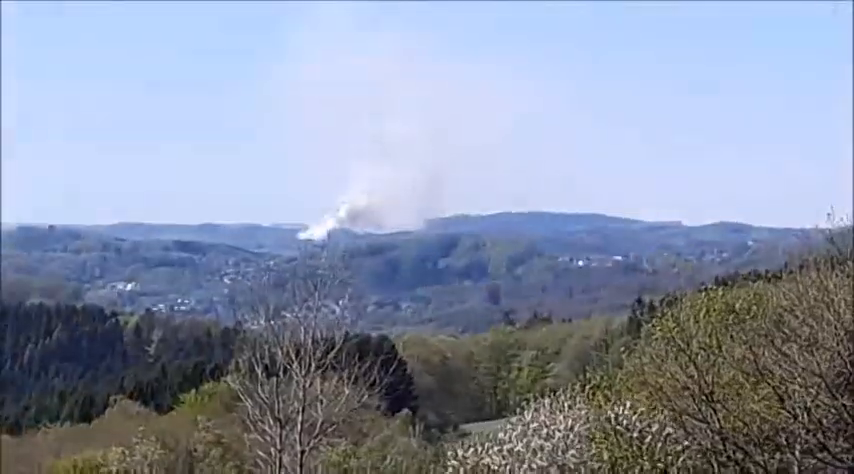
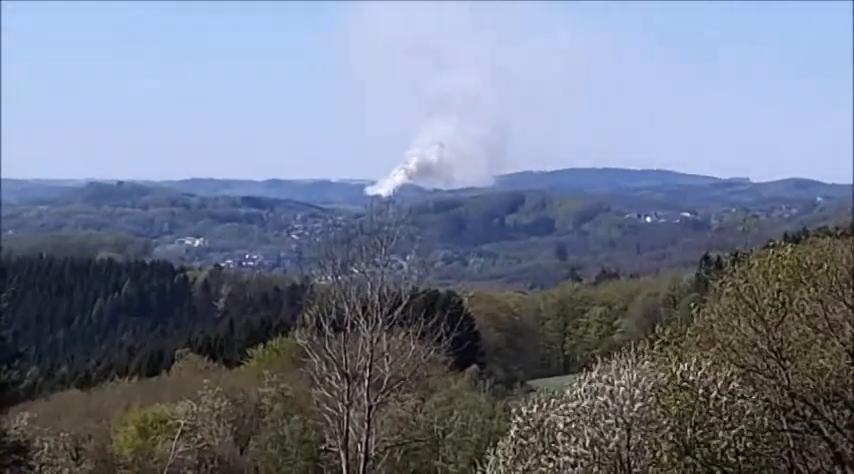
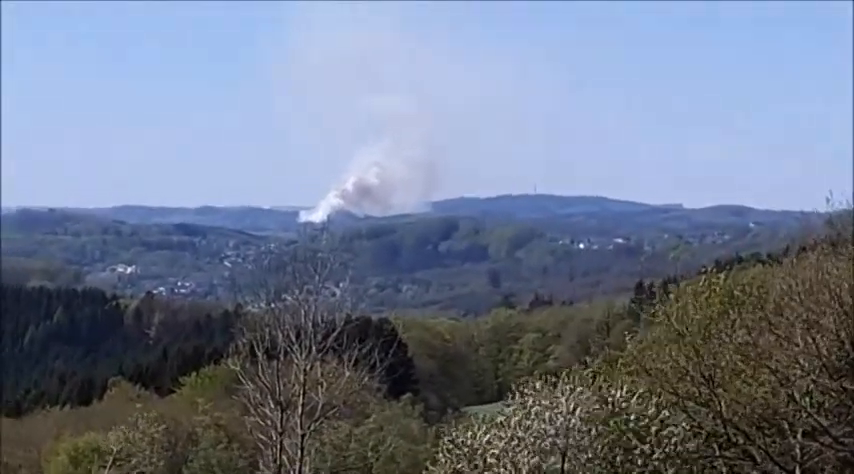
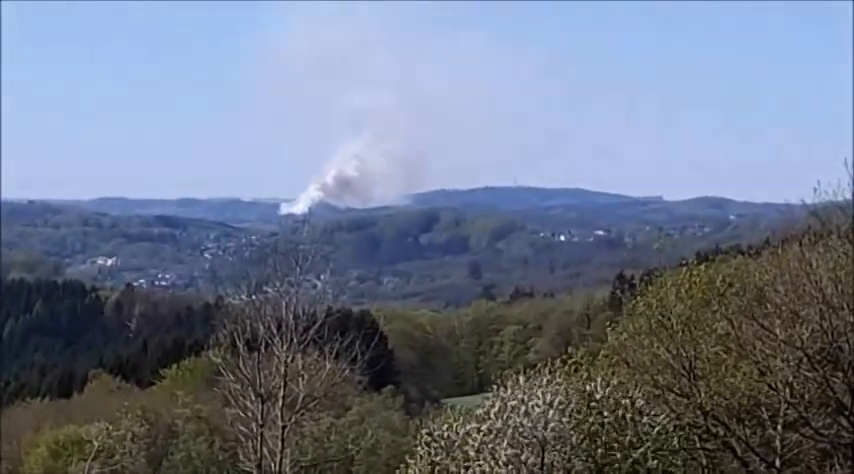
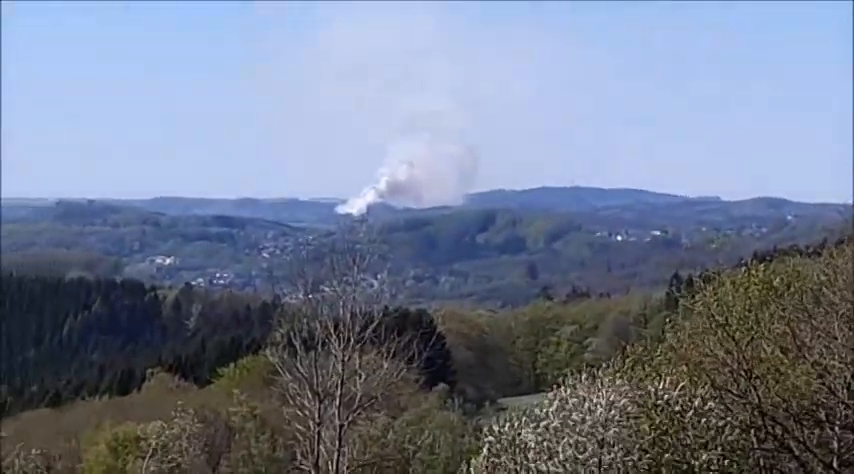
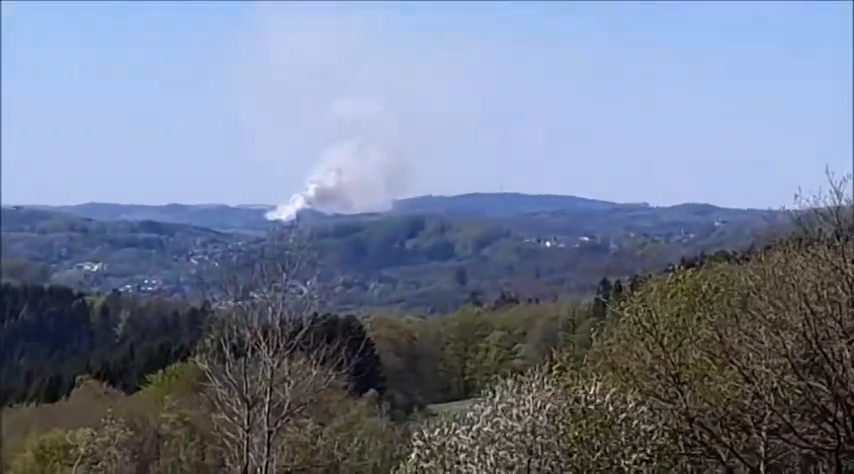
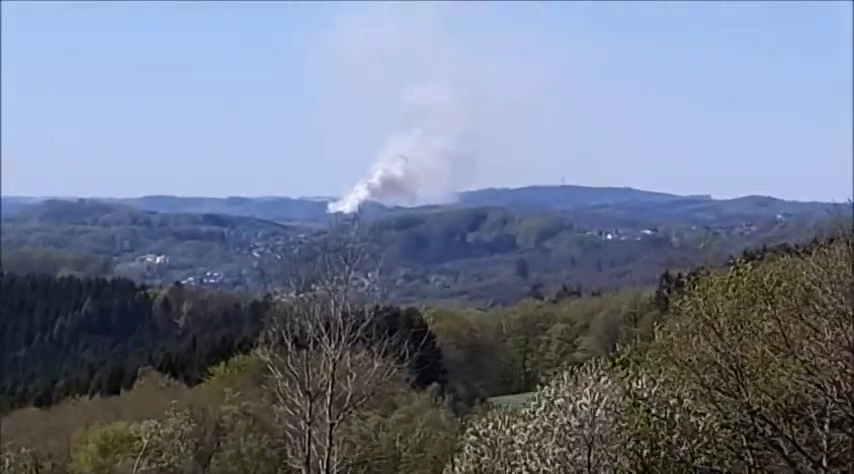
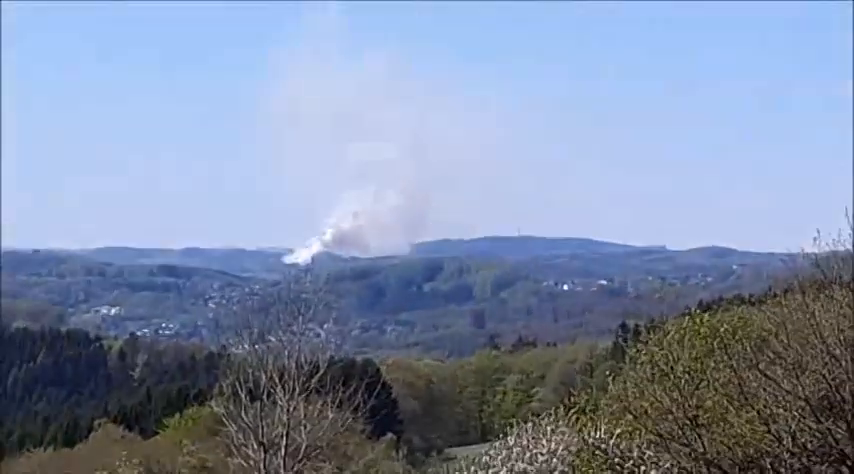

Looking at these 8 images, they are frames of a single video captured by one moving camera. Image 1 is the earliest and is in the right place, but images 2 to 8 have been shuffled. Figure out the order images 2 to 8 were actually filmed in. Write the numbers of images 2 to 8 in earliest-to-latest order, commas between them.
8, 6, 5, 2, 7, 4, 3
